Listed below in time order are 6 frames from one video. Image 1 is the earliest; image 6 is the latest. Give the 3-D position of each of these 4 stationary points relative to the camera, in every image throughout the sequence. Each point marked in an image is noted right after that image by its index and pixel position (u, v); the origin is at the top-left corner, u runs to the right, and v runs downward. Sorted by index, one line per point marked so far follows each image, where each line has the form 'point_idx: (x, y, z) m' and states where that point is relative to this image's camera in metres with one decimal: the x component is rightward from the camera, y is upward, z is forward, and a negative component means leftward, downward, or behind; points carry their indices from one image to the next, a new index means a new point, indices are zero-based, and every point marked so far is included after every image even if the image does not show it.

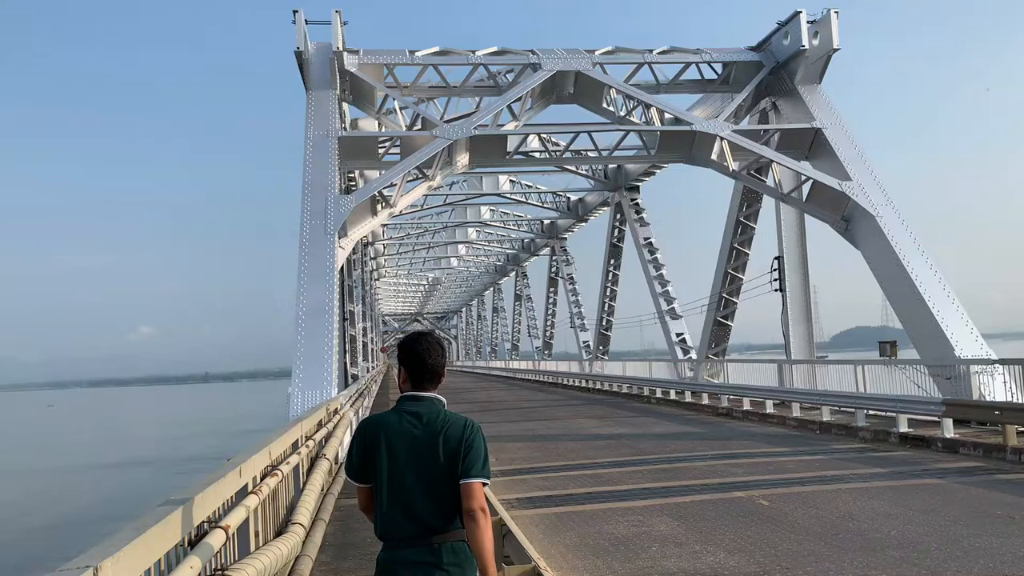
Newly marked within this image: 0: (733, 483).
0: (+2.5, -2.2, +10.1) m
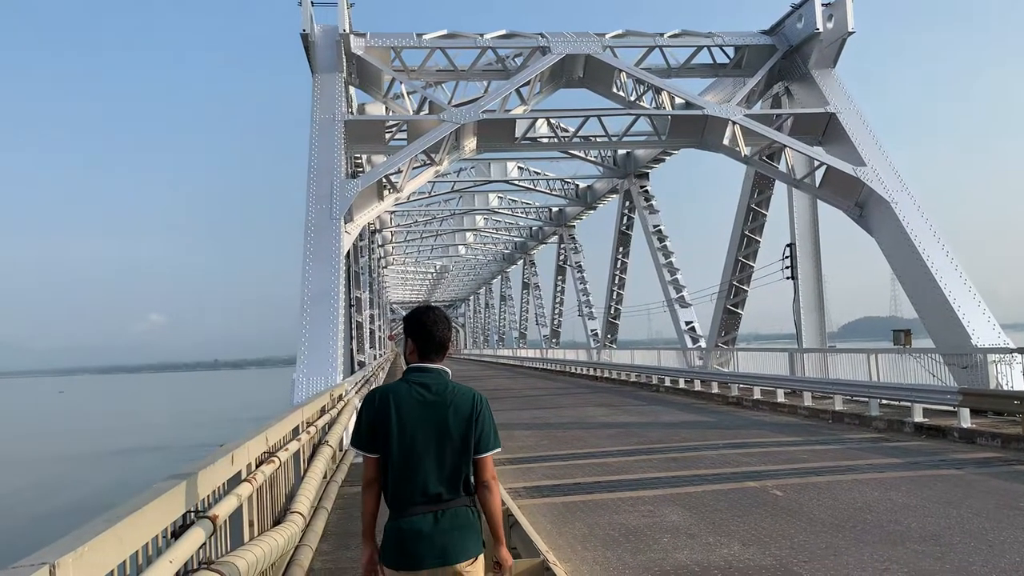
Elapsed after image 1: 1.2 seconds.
0: (+2.6, -2.0, +9.8) m
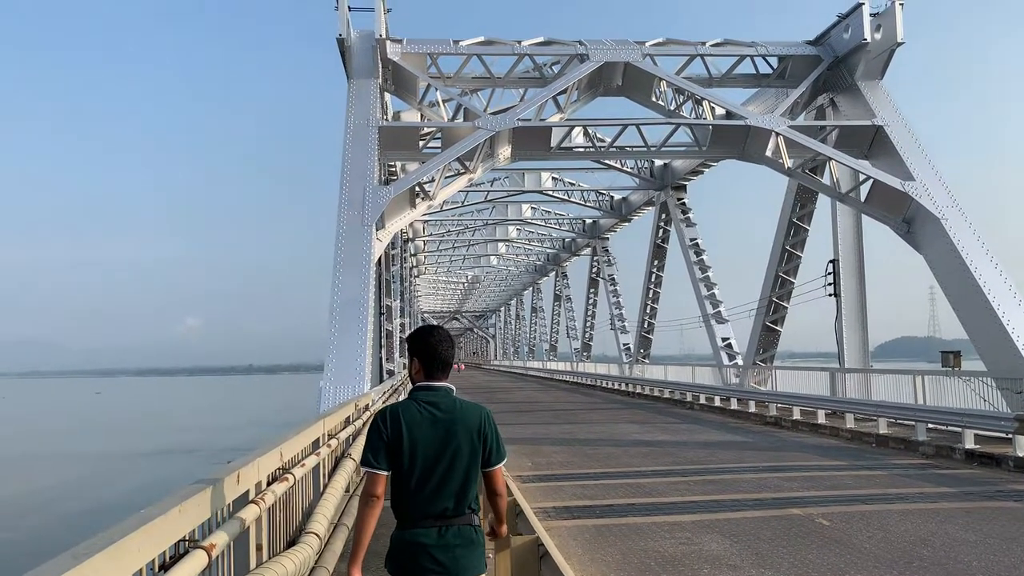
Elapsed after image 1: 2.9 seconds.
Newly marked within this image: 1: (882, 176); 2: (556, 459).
0: (+2.9, -2.2, +9.3) m
1: (+6.9, +2.1, +16.7) m
2: (+0.7, -2.6, +13.4) m
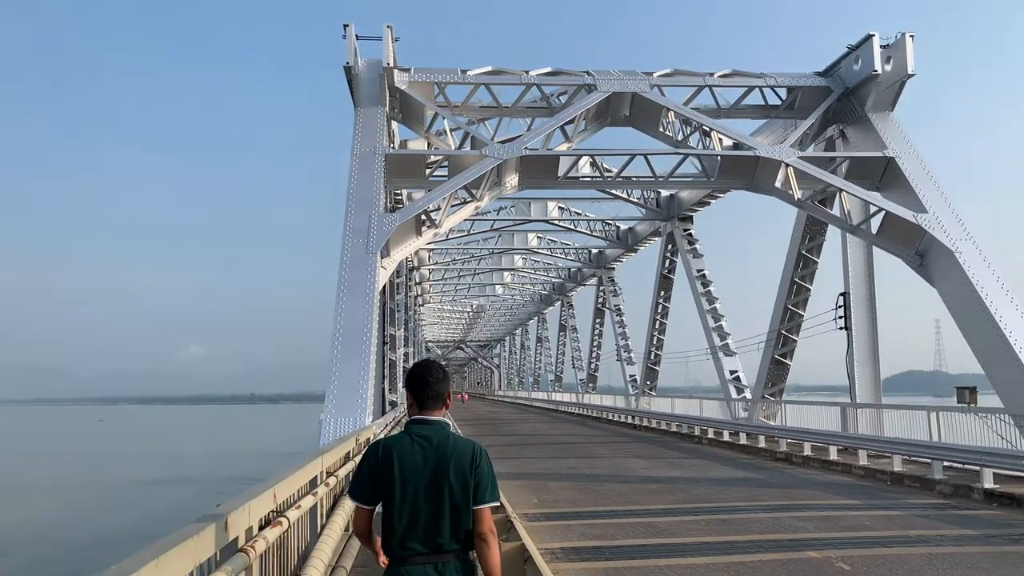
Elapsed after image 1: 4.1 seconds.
0: (+2.9, -2.5, +9.0) m
1: (+7.1, +1.5, +16.5) m
2: (+0.7, -3.0, +13.0) m
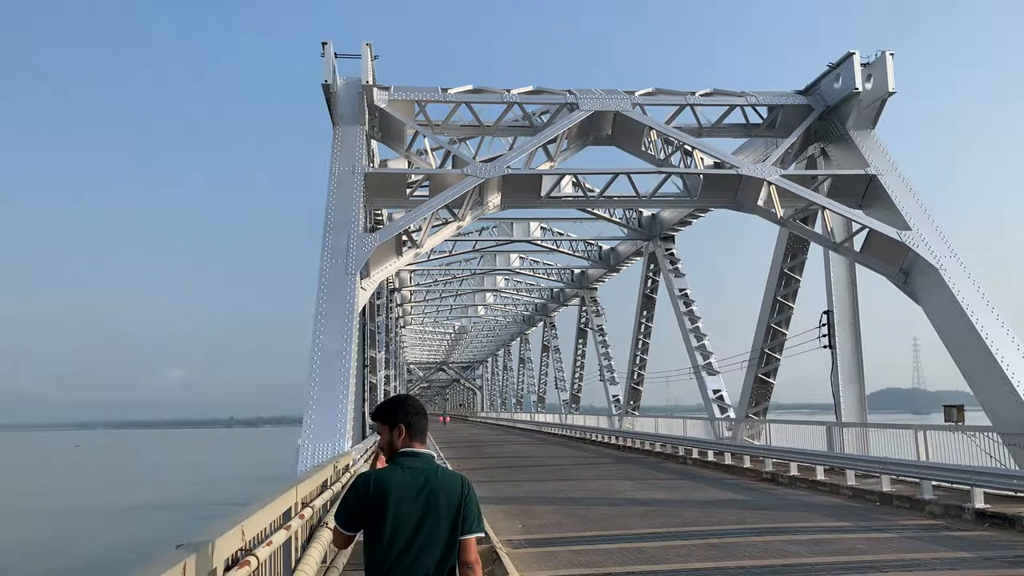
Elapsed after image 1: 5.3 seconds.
0: (+2.8, -2.7, +8.8) m
1: (+6.7, +1.1, +16.4) m
2: (+0.5, -3.3, +12.7) m
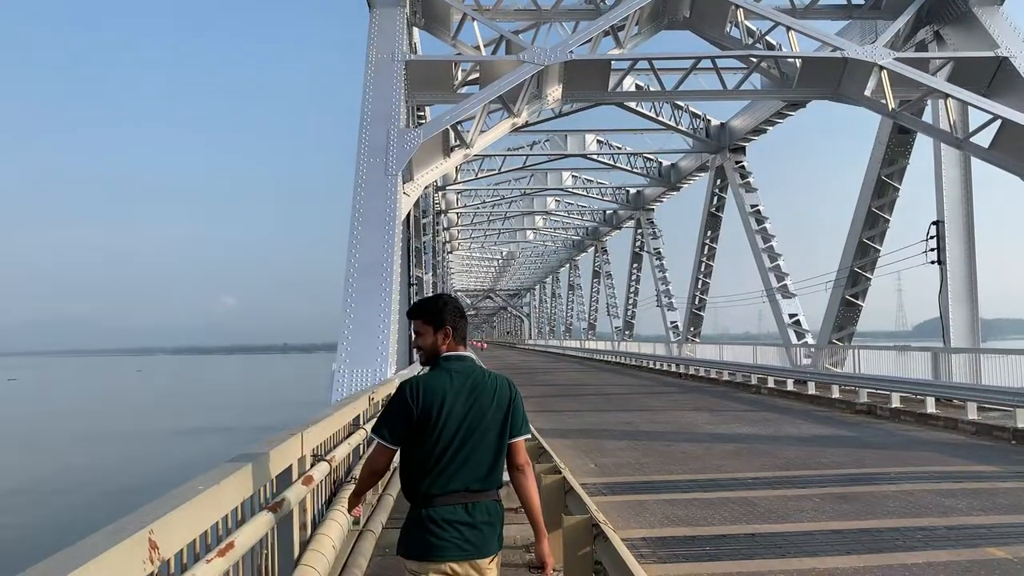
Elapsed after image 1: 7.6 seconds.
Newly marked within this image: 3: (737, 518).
0: (+3.4, -1.8, +6.7) m
1: (+7.7, +2.7, +13.9) m
2: (+1.3, -2.1, +10.8) m
3: (+1.8, -1.9, +7.3) m
